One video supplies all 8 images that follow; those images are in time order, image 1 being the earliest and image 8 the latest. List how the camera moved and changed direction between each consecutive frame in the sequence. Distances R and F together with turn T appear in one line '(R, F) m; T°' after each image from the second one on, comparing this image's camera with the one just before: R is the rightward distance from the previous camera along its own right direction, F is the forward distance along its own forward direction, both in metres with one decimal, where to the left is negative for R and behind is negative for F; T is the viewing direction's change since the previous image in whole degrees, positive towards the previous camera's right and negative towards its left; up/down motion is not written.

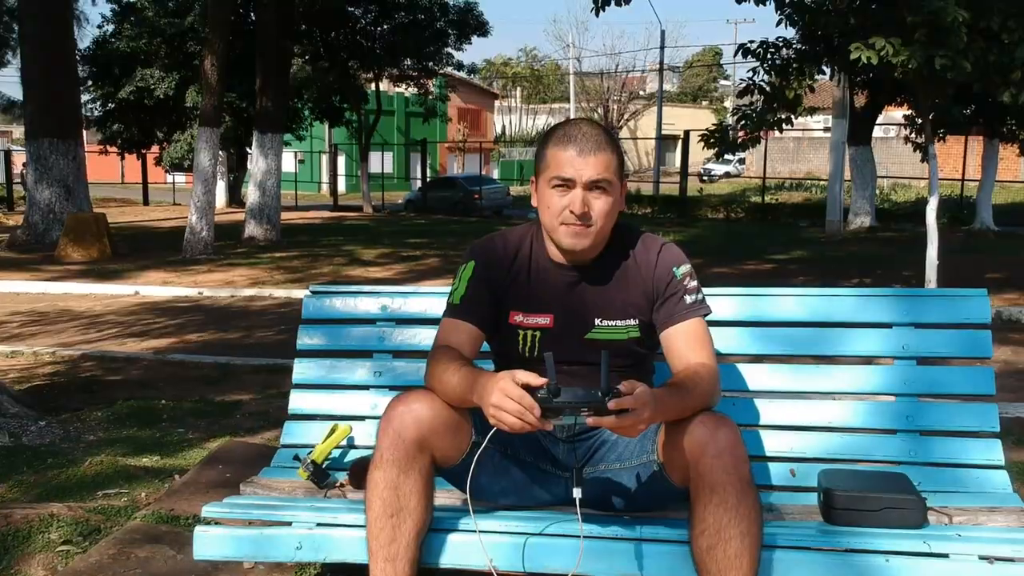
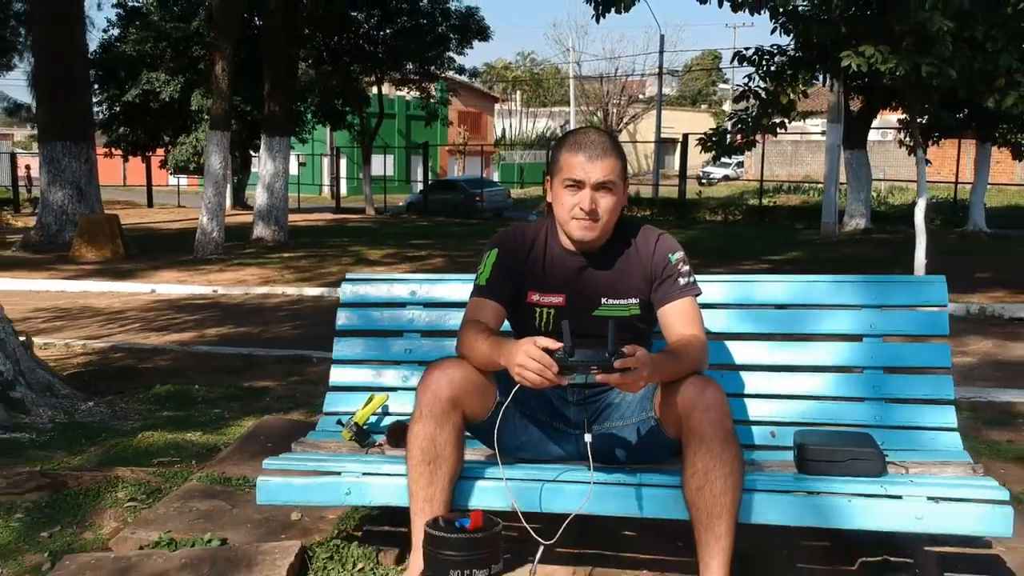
(0.0, -0.3) m; 0°
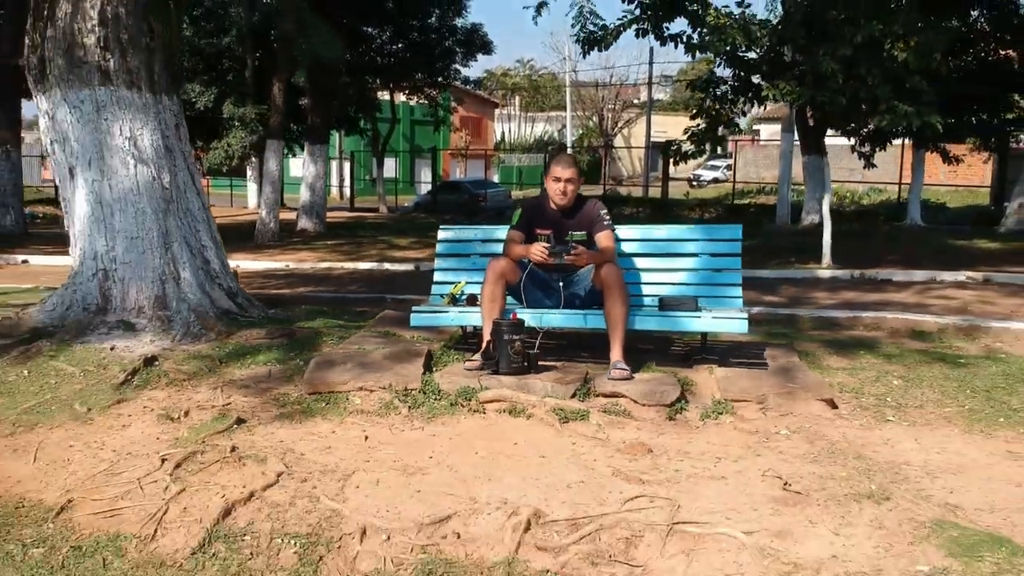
(-0.1, -2.5) m; 0°
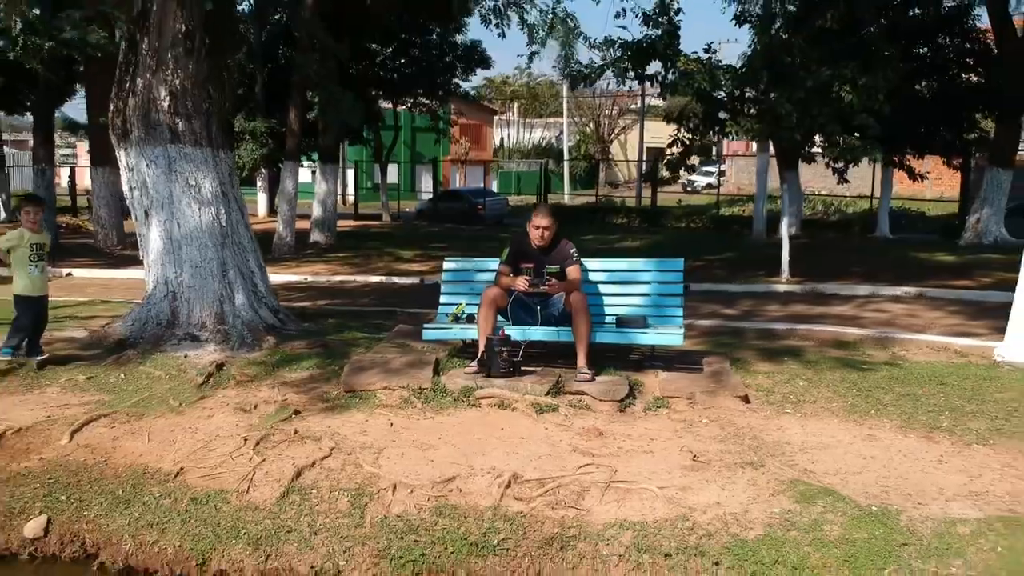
(0.0, -1.3) m; 0°
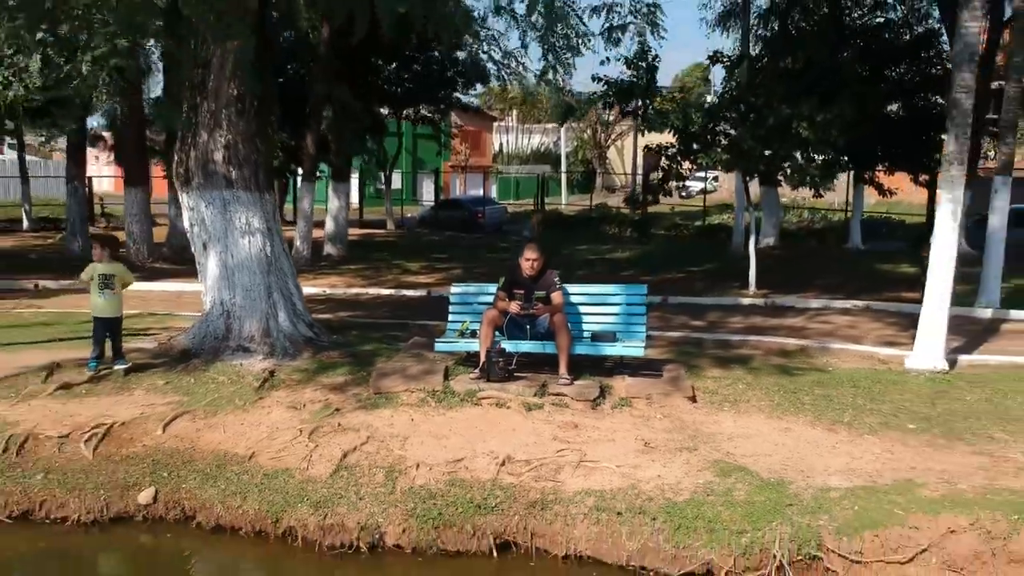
(0.0, -1.4) m; 0°
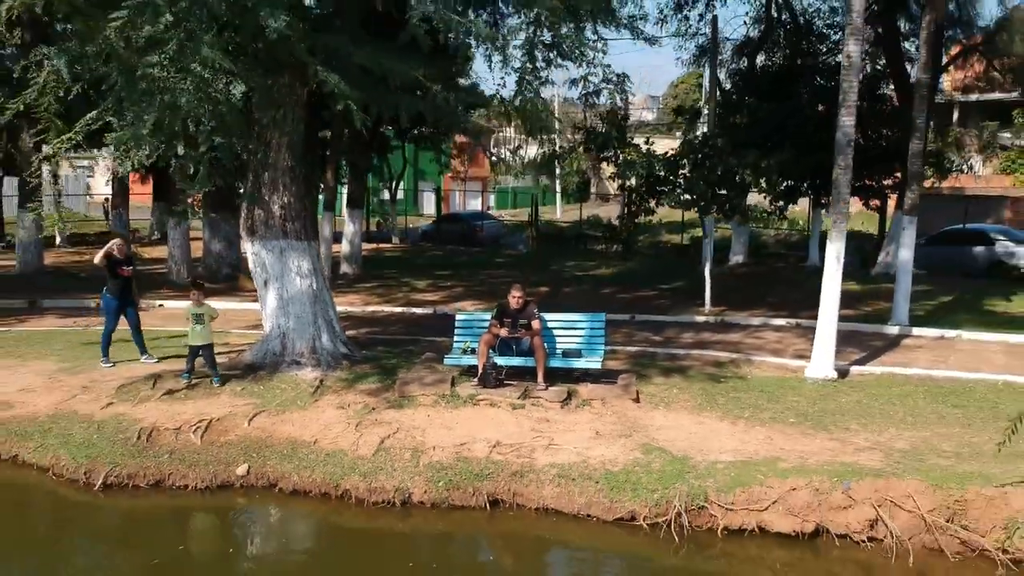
(+0.1, -2.4) m; 0°
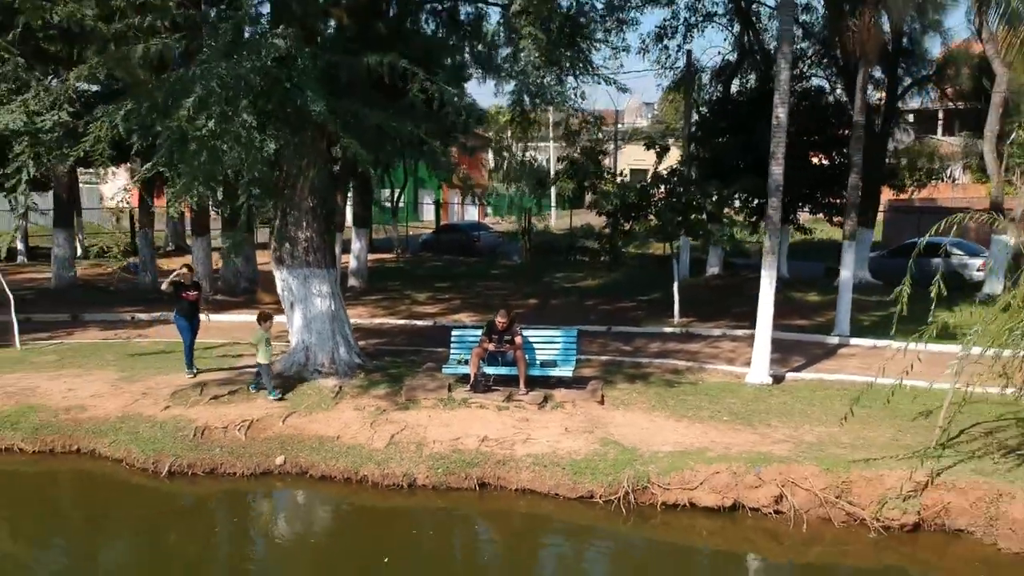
(+0.1, -2.0) m; 0°
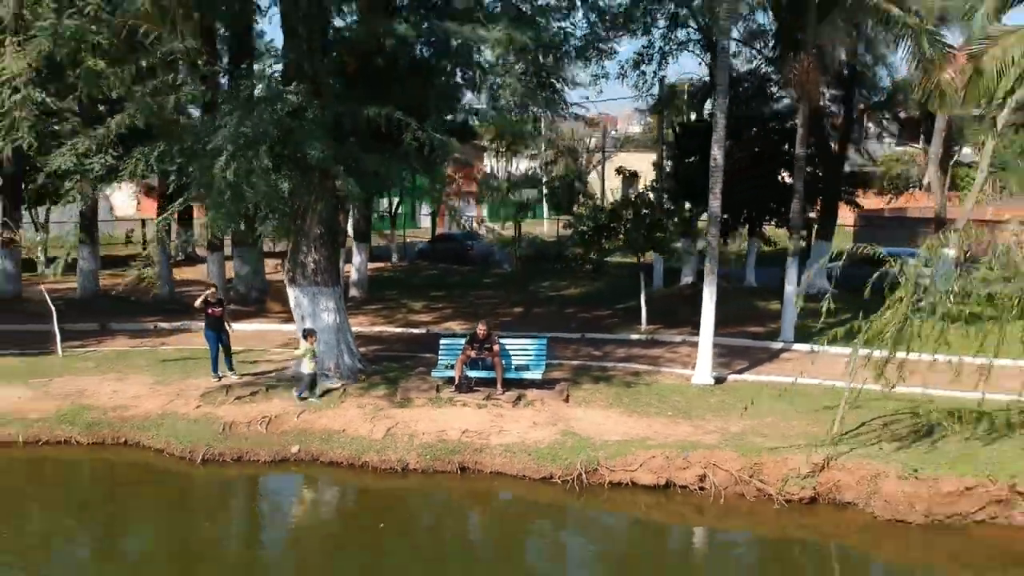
(+0.2, -2.1) m; 0°
